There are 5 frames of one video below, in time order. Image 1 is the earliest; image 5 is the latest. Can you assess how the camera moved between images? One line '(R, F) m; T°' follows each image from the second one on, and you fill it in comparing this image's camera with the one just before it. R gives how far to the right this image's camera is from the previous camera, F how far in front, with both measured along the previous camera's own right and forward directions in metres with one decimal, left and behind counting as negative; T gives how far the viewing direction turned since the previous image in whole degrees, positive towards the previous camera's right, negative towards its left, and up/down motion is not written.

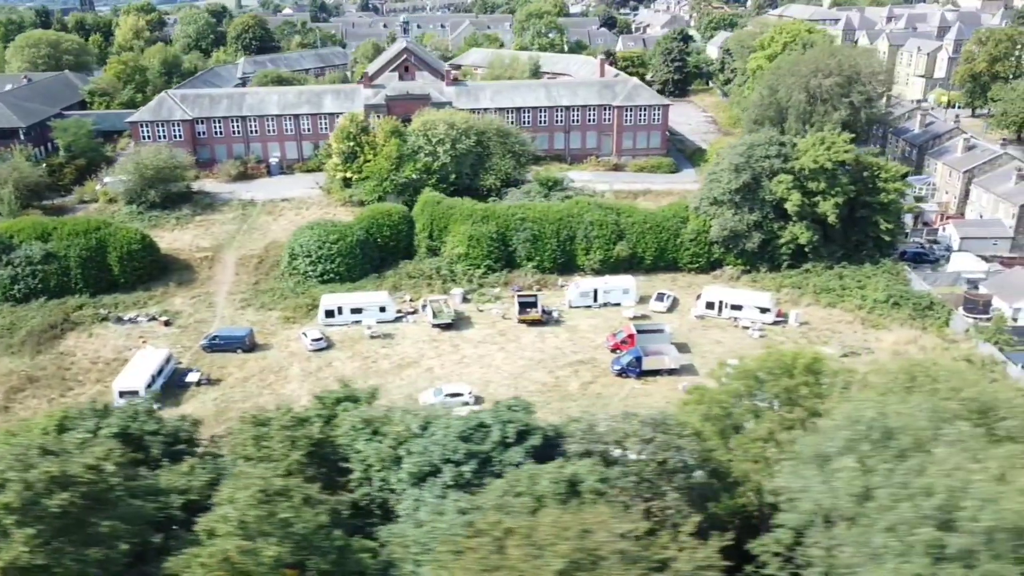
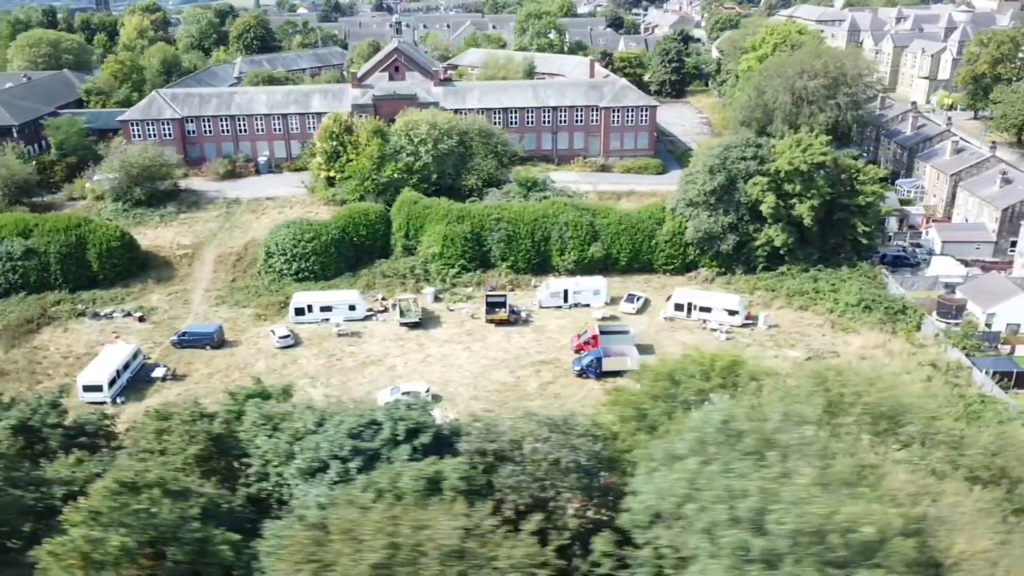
(+1.8, -0.1) m; -1°
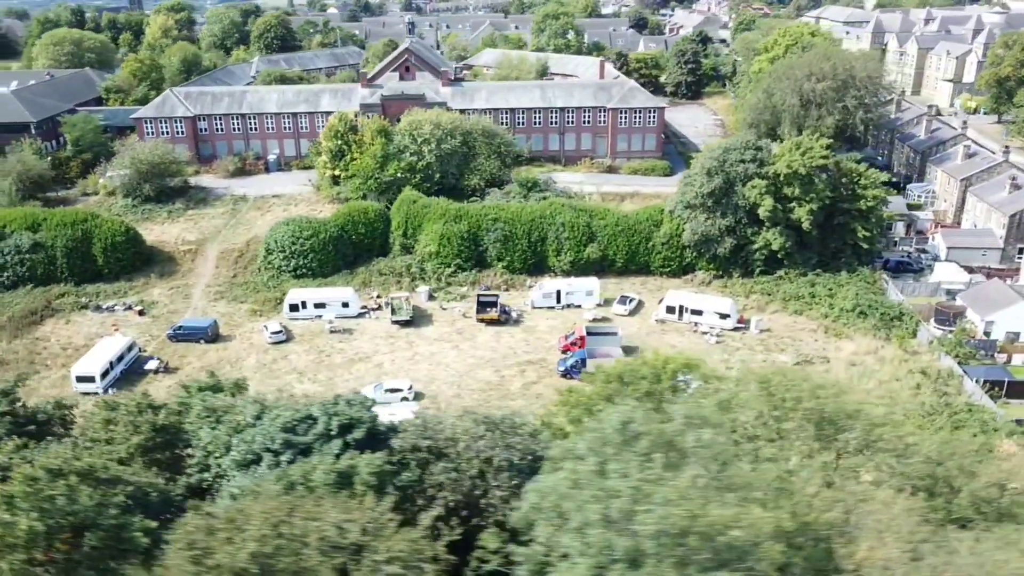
(+1.4, -0.1) m; -2°
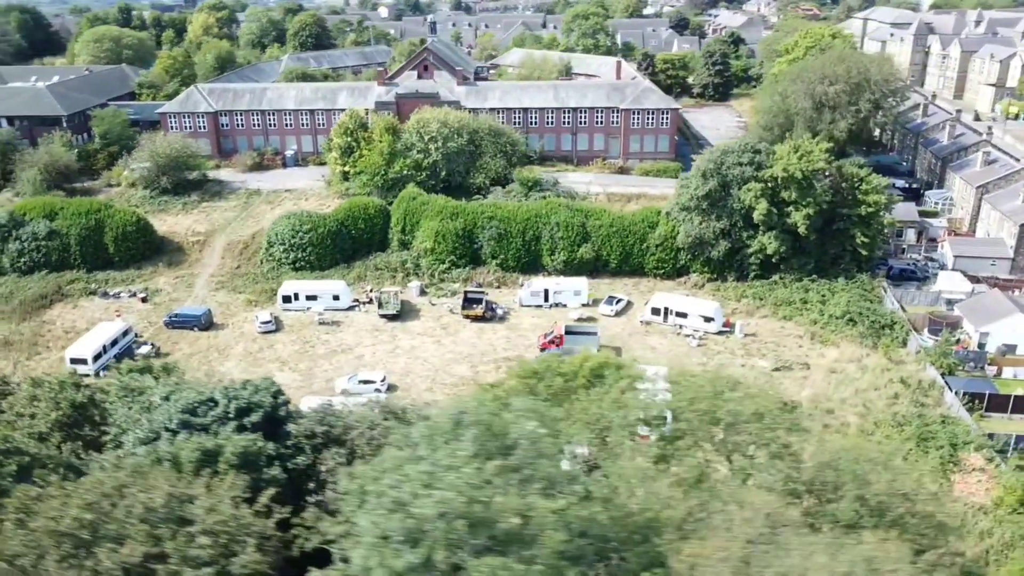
(+2.3, -0.2) m; -4°
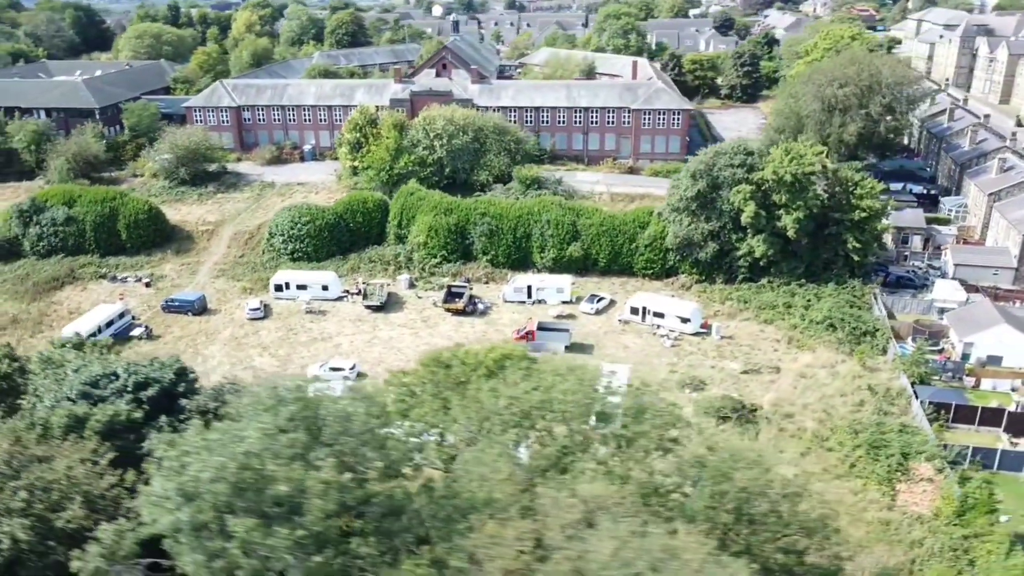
(+2.7, -0.4) m; -4°
